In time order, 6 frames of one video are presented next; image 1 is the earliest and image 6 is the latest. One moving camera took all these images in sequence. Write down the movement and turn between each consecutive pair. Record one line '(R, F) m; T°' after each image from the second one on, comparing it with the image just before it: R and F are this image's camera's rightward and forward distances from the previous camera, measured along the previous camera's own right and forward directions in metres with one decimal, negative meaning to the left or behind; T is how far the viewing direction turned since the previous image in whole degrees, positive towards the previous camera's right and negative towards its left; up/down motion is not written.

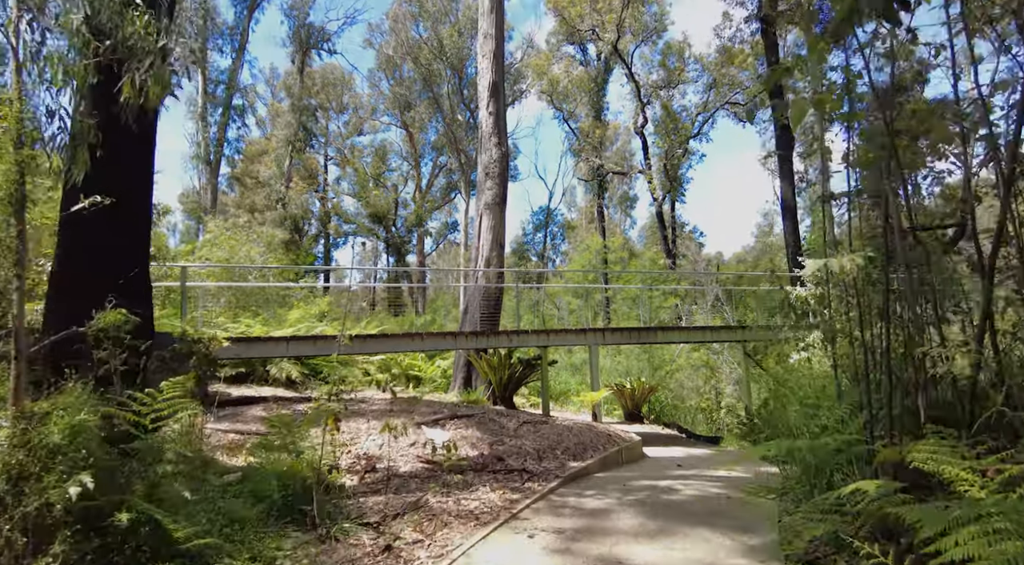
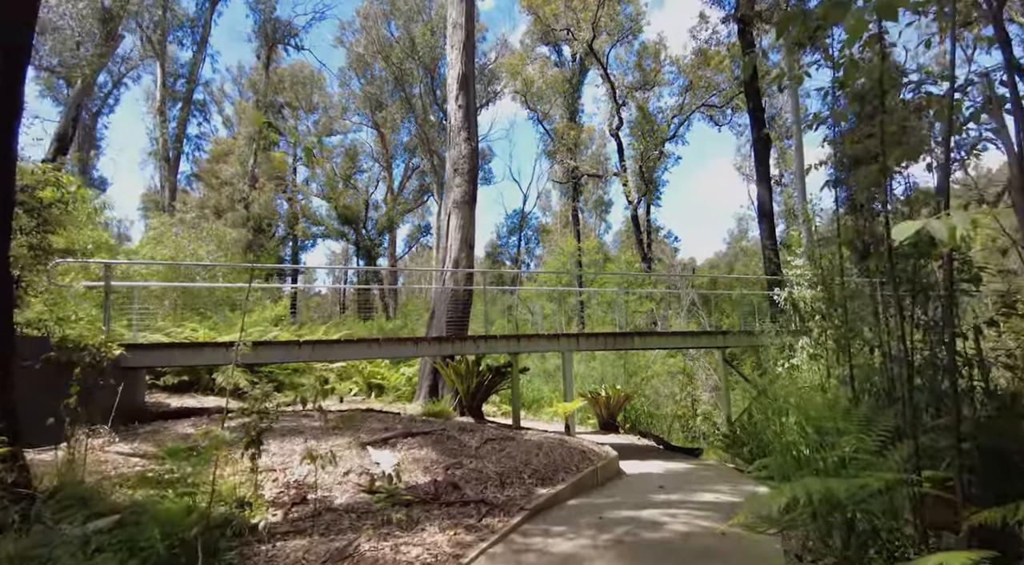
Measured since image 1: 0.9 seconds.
(+0.1, +0.6) m; +2°
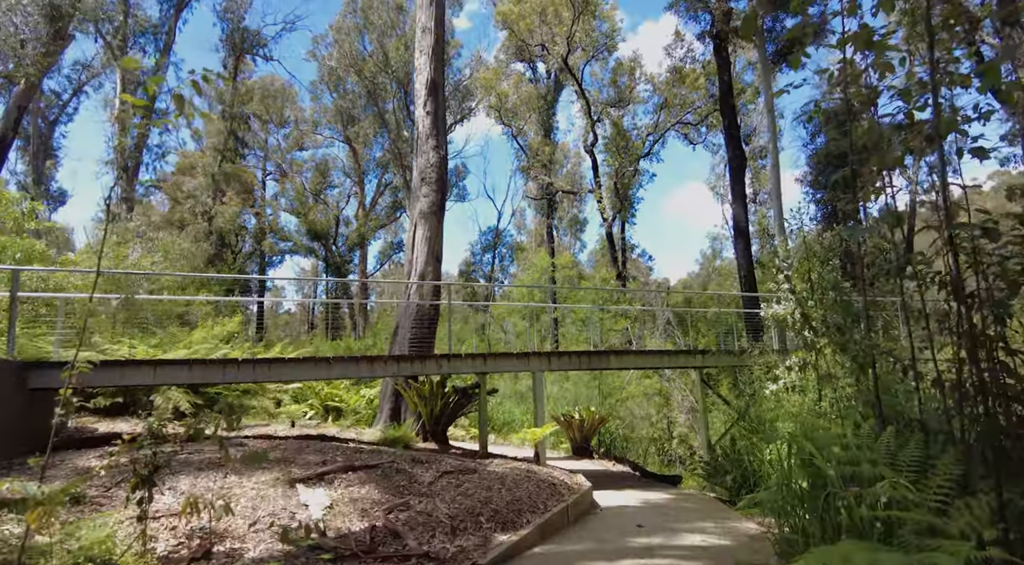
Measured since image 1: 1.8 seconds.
(+0.1, +0.5) m; +2°
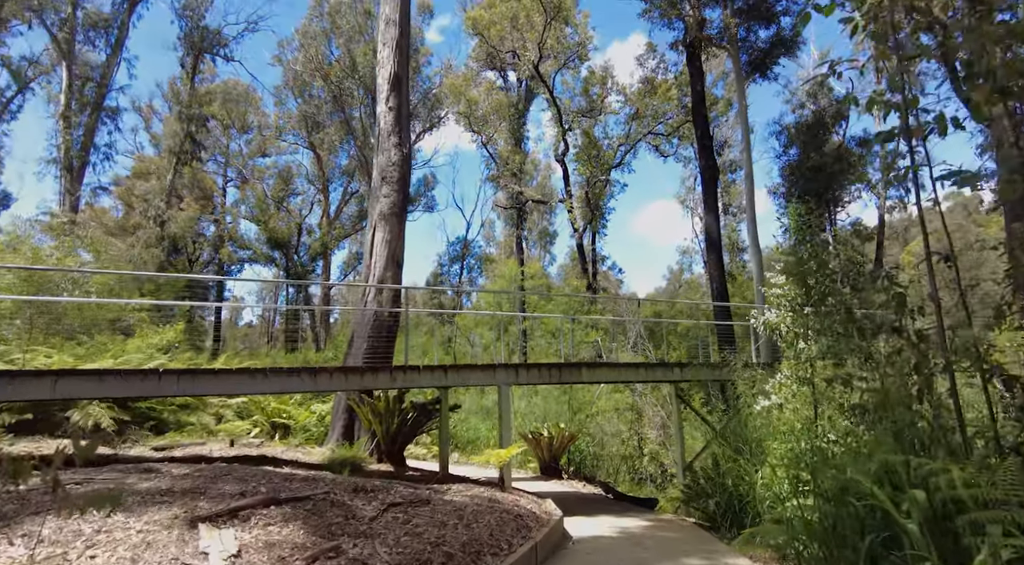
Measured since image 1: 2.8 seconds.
(0.0, +0.6) m; +3°
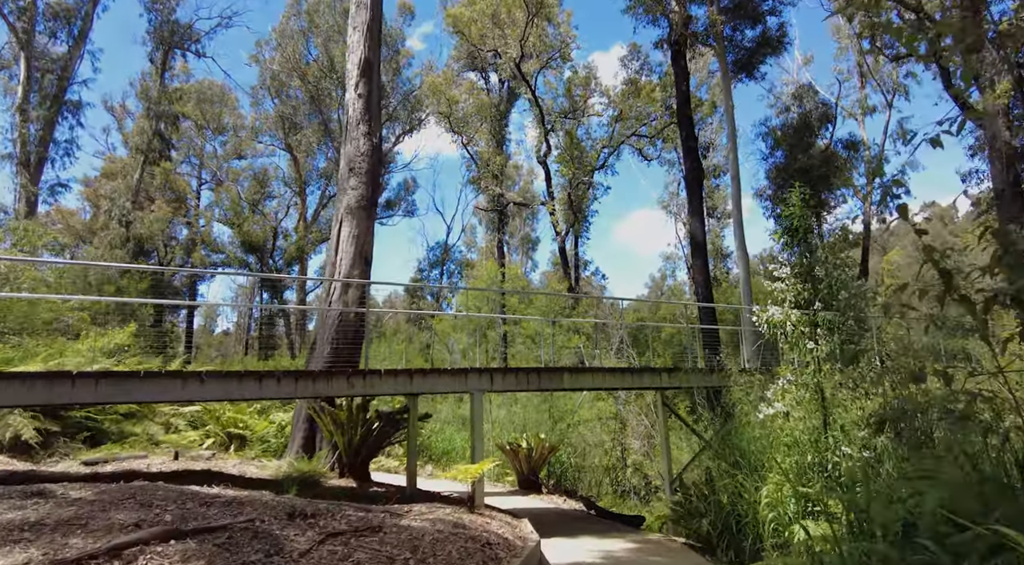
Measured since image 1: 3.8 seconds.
(+0.1, +0.6) m; +2°
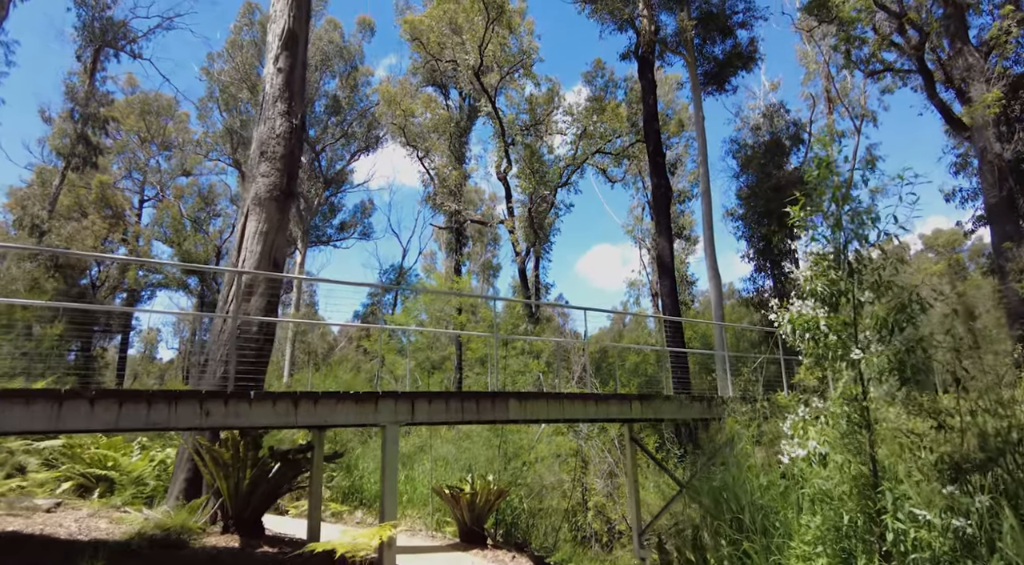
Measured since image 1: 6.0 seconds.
(+0.2, +1.4) m; +3°
